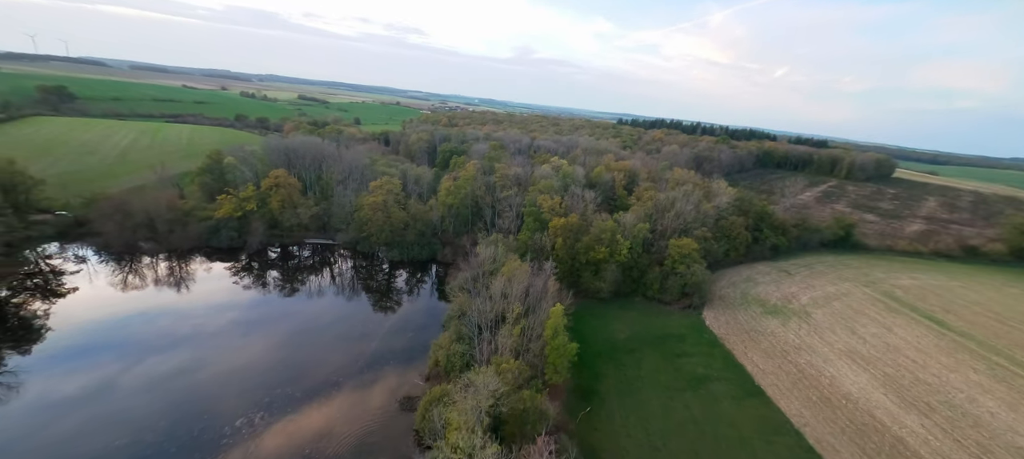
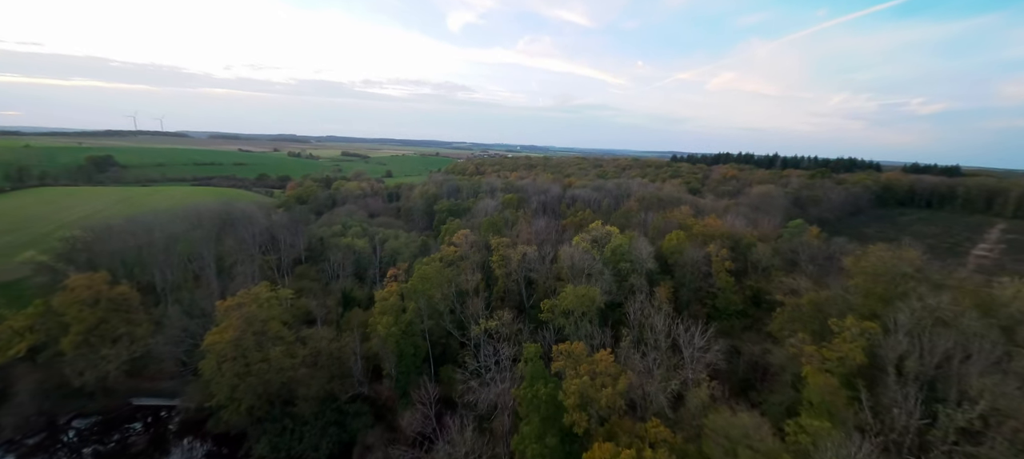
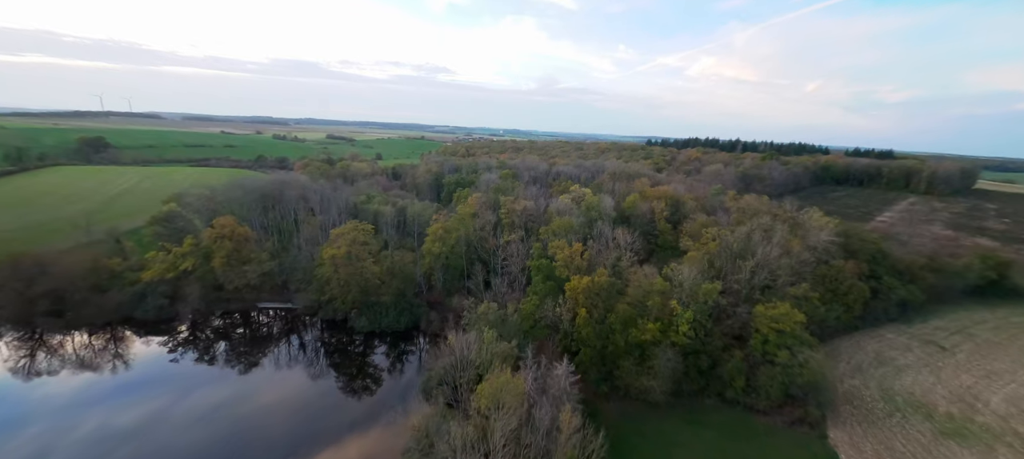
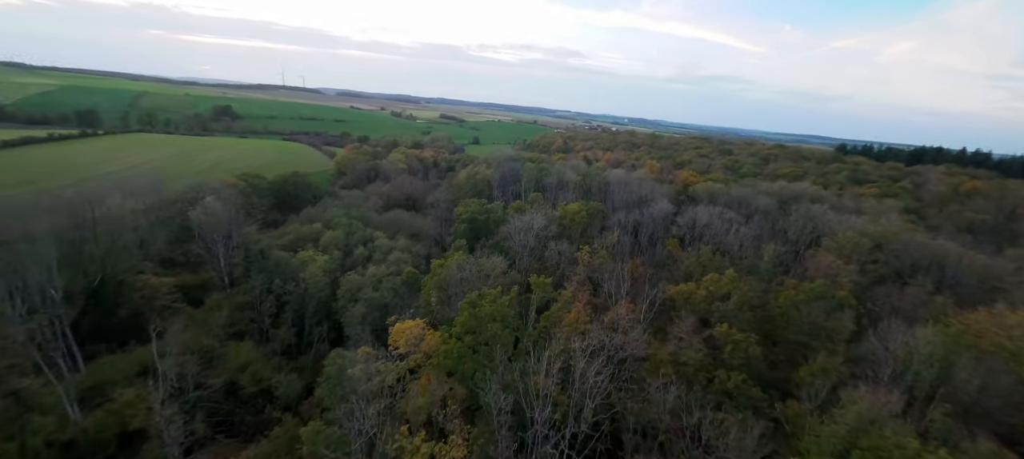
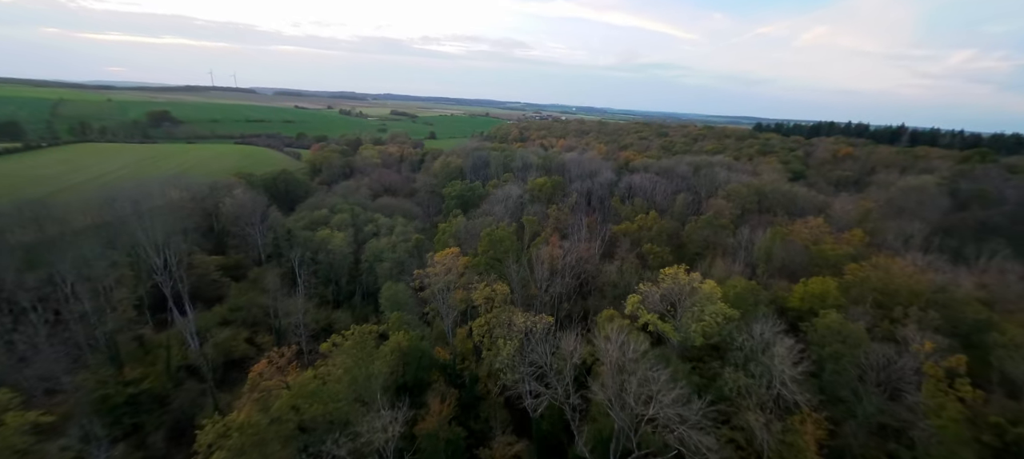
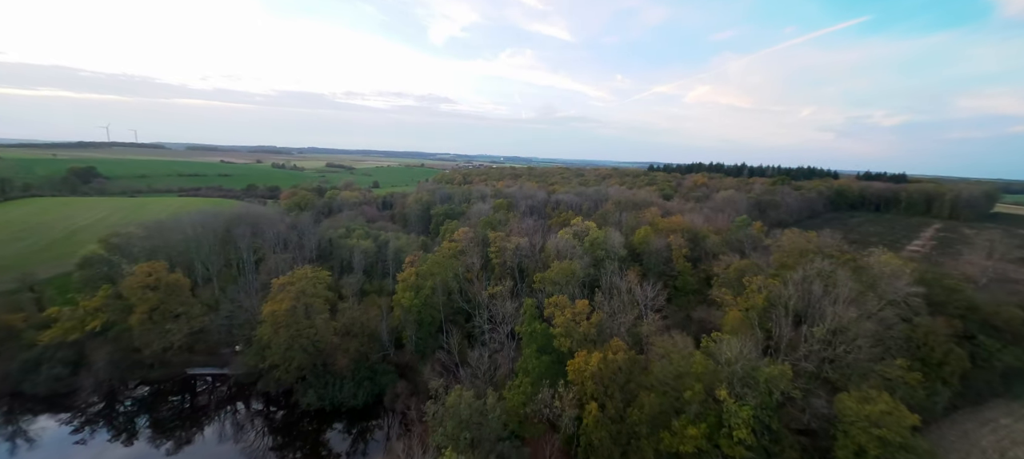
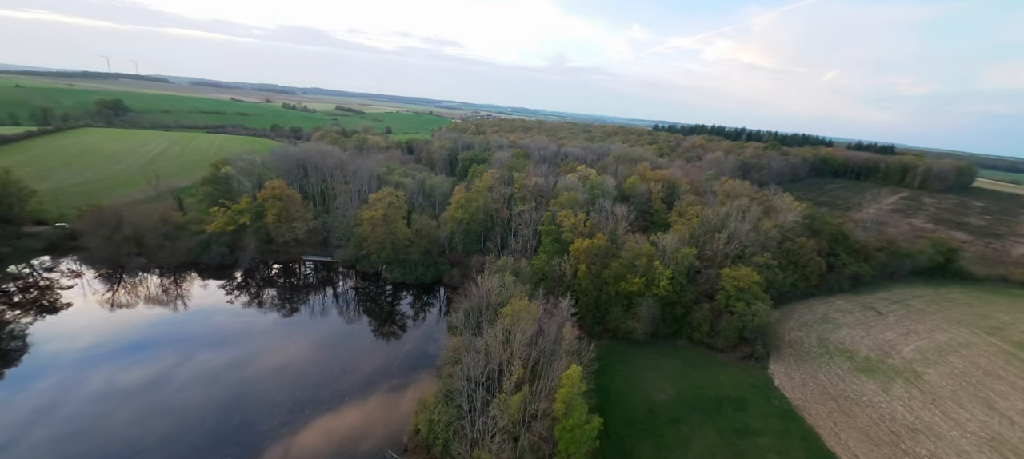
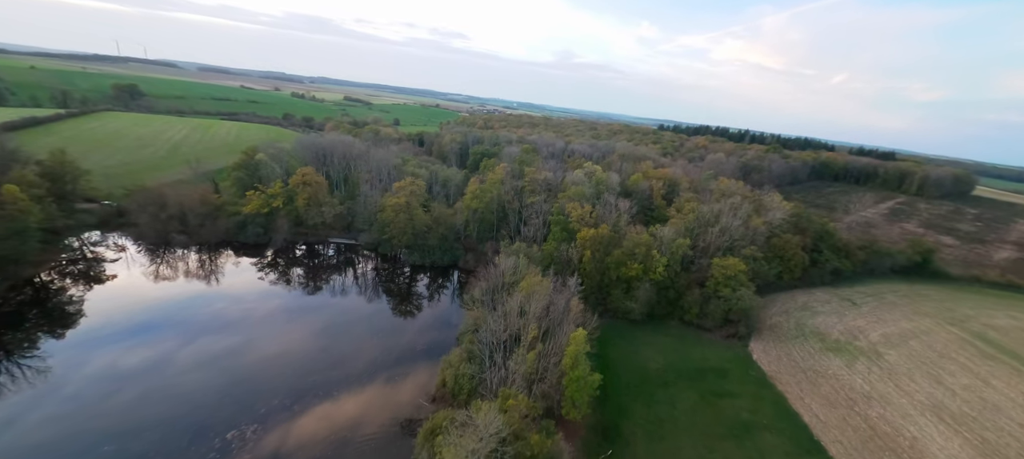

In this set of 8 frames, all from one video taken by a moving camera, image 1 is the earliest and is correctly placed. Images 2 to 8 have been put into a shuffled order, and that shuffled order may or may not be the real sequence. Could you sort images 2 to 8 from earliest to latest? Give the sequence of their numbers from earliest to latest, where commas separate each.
8, 7, 3, 6, 2, 5, 4
